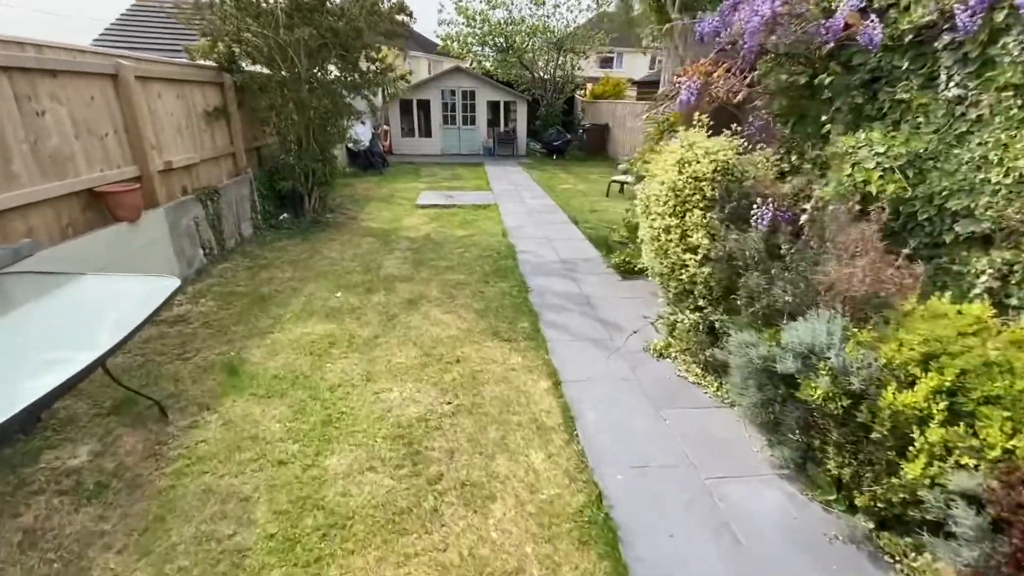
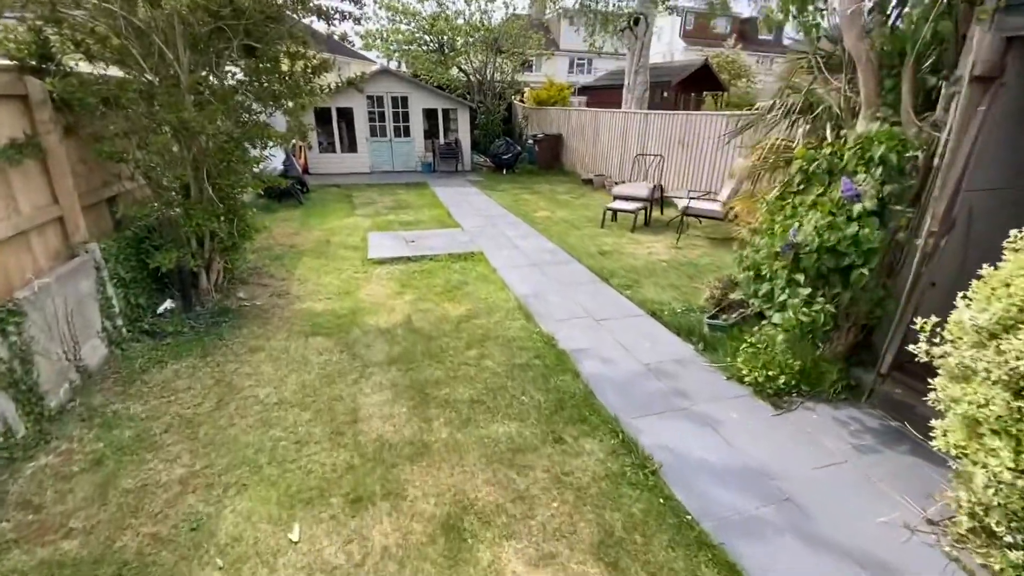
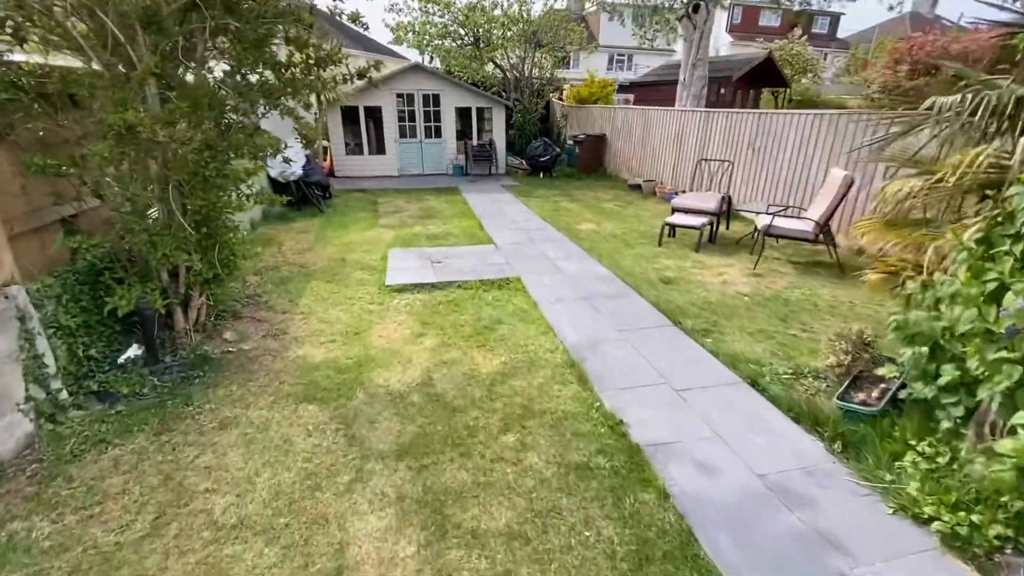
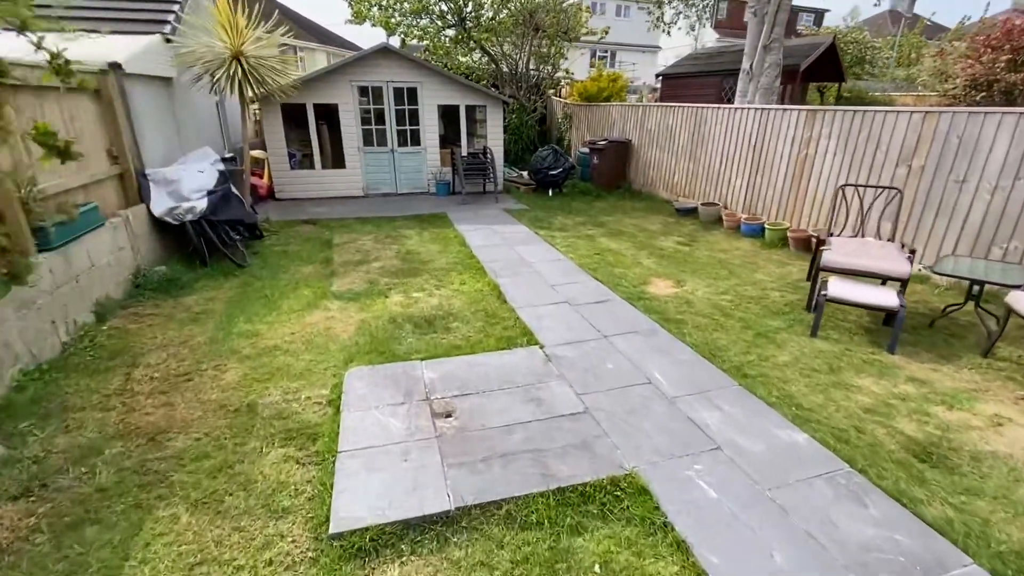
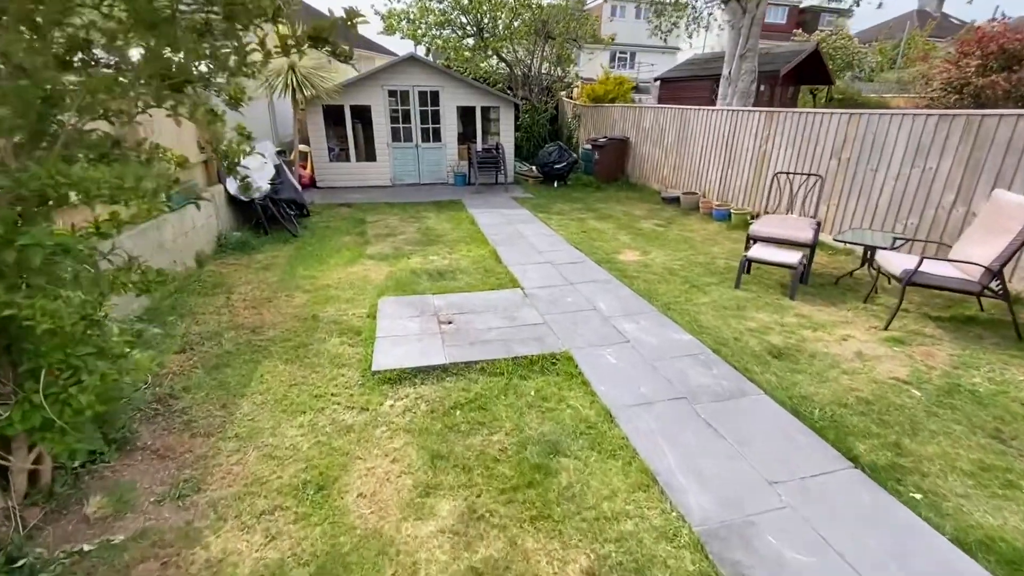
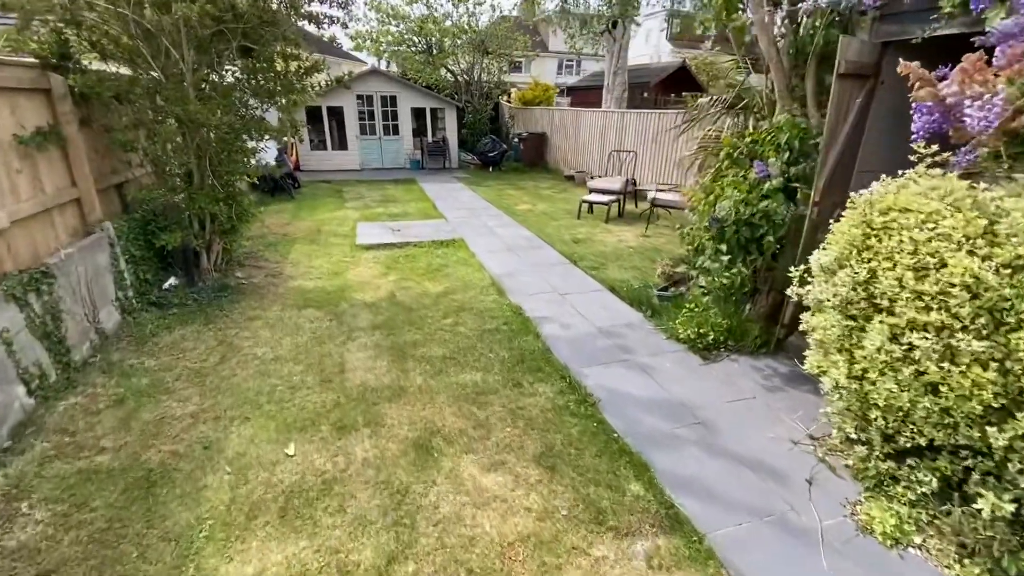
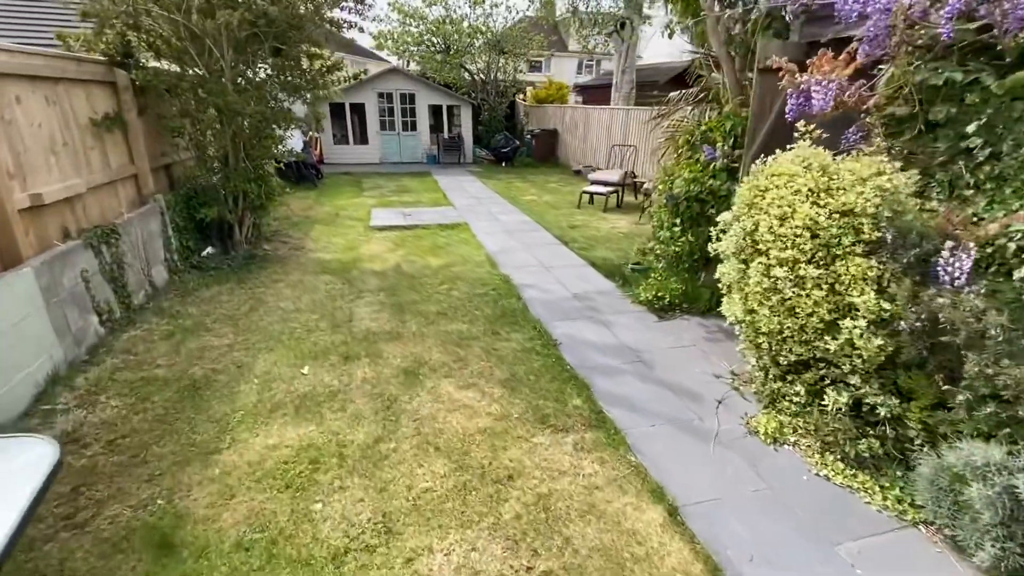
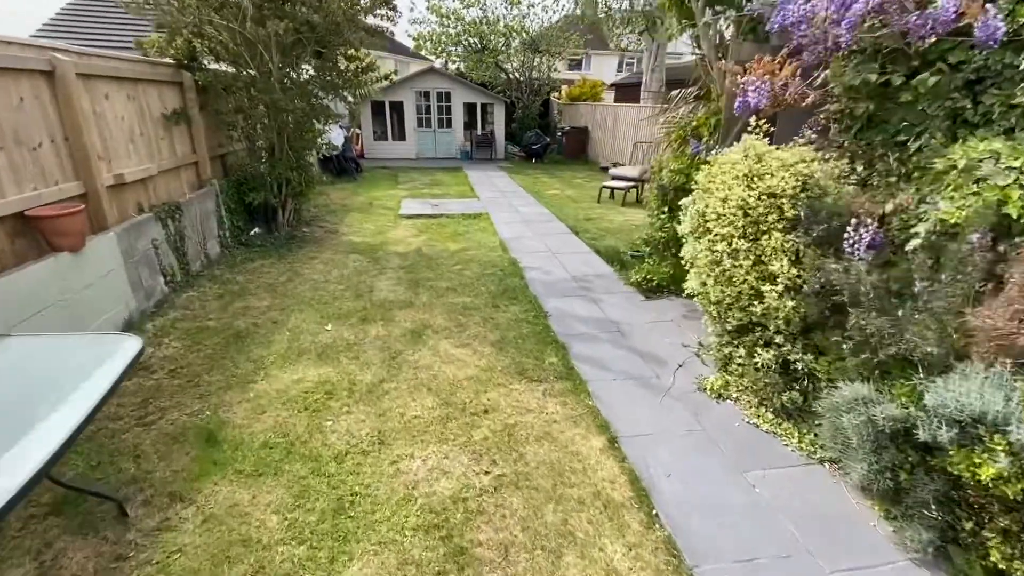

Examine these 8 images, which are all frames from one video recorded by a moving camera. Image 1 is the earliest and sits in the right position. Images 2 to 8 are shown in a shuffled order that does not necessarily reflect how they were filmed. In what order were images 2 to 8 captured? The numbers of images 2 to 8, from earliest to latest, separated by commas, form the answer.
8, 7, 6, 2, 3, 5, 4
